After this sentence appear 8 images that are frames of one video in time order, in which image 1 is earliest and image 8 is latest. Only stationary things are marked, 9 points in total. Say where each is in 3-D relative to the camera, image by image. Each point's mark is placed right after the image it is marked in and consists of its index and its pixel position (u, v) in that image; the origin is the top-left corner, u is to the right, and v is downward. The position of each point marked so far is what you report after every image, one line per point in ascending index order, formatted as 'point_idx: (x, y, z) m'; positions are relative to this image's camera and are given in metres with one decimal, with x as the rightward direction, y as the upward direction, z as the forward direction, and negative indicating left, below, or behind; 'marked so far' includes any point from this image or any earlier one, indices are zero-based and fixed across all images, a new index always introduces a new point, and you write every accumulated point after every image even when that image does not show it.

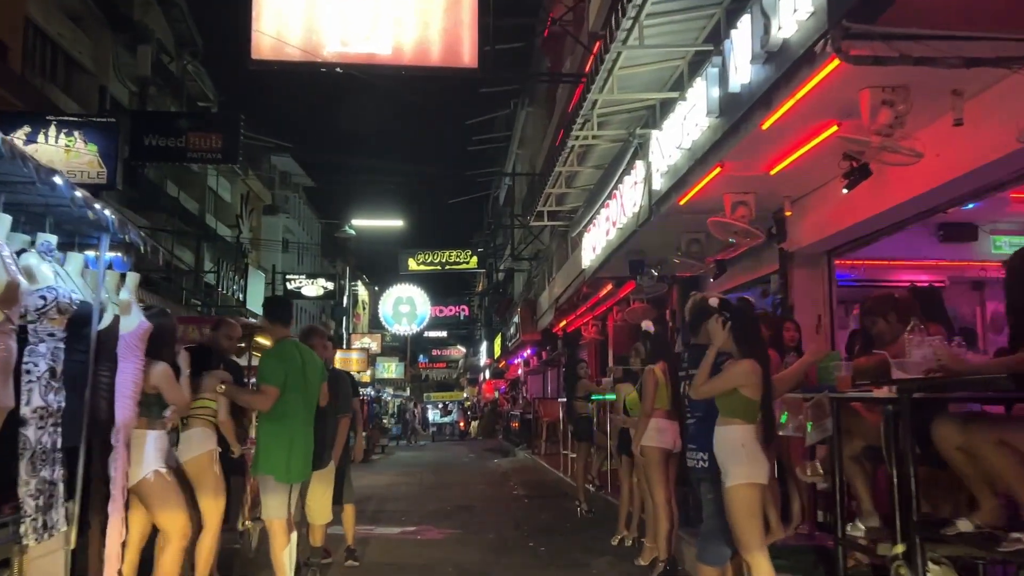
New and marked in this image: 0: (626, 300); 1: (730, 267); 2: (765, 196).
0: (+2.0, -0.2, +13.5) m
1: (+2.9, +0.3, +9.7) m
2: (+2.4, +0.9, +7.2) m
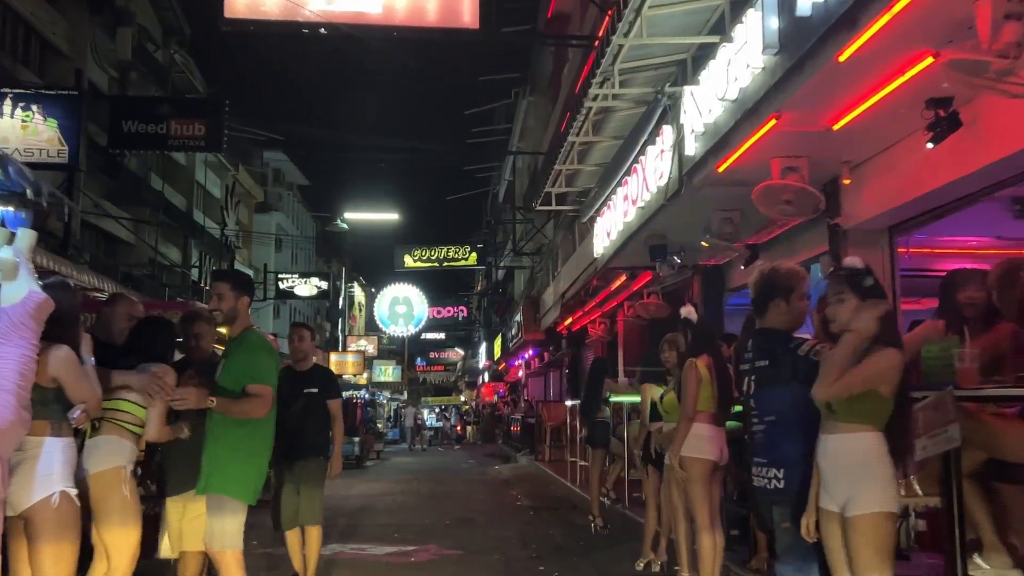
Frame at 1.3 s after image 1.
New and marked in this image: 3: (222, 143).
0: (+2.1, -0.1, +12.4) m
1: (+2.9, +0.4, +8.6) m
2: (+2.4, +1.0, +6.1) m
3: (-5.2, +2.5, +14.2) m
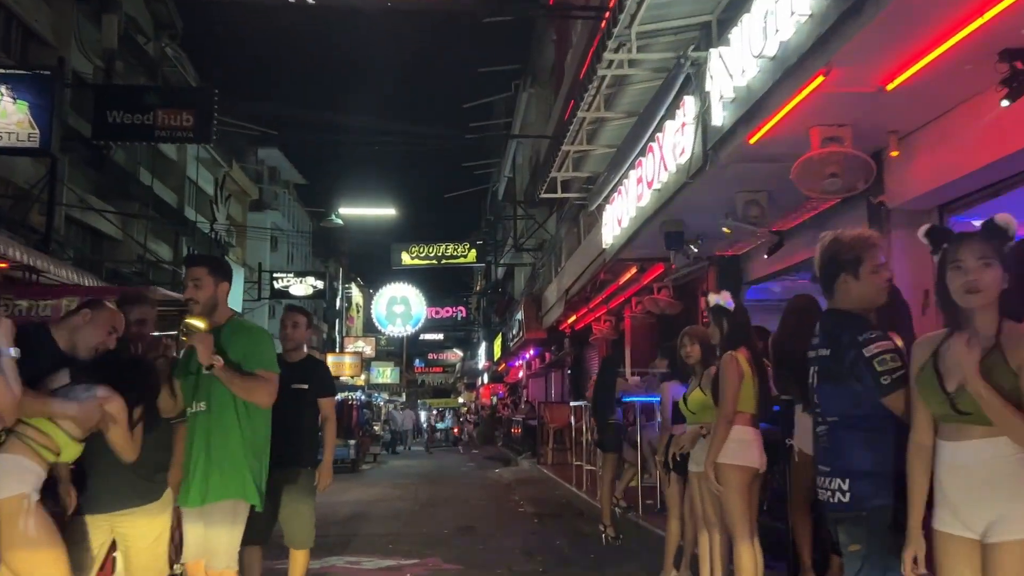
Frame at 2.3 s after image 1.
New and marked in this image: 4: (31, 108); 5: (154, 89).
0: (+2.1, 0.0, +11.7) m
1: (+3.0, +0.5, +8.0) m
2: (+2.5, +1.1, +5.4) m
3: (-5.2, +2.6, +13.5) m
4: (-6.1, +2.3, +9.7) m
5: (-6.2, +3.4, +13.4) m
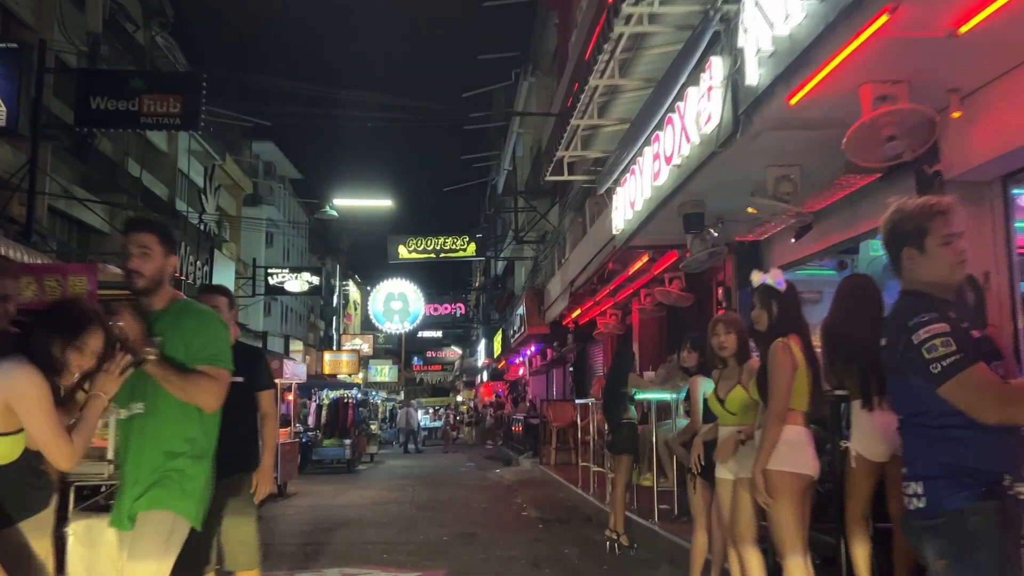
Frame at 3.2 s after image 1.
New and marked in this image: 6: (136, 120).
0: (+2.1, +0.2, +11.1) m
1: (+3.0, +0.7, +7.3) m
2: (+2.5, +1.2, +4.7) m
3: (-5.2, +2.7, +12.9) m
4: (-6.0, +2.4, +9.0) m
5: (-6.1, +3.5, +12.7) m
6: (-6.2, +2.7, +12.7) m
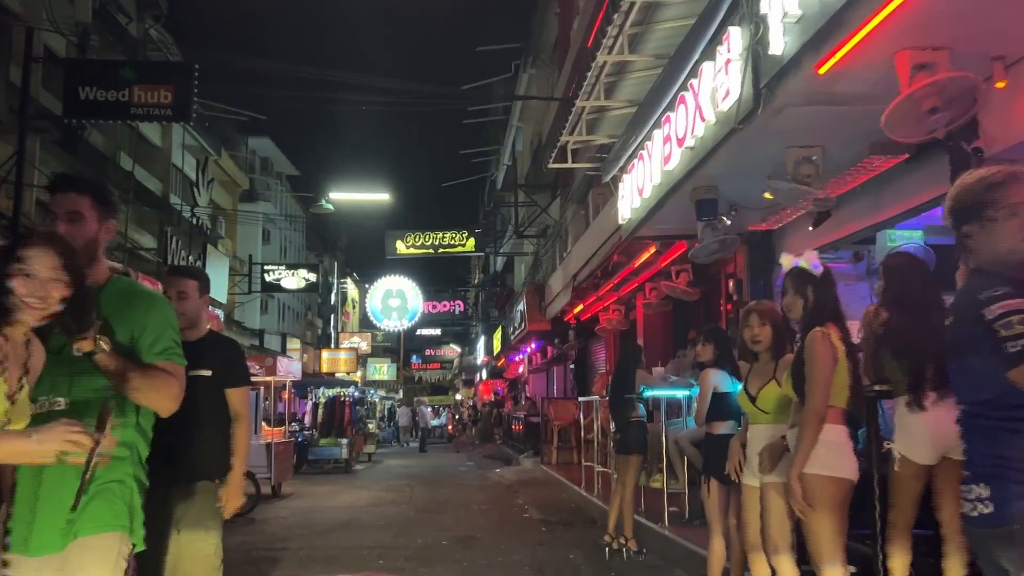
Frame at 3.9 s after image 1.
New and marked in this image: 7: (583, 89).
0: (+2.2, +0.3, +10.7) m
1: (+3.0, +0.7, +6.9) m
2: (+2.6, +1.3, +4.3) m
3: (-5.2, +2.8, +12.4) m
4: (-6.0, +2.5, +8.6) m
5: (-6.1, +3.6, +12.3) m
6: (-6.2, +2.8, +12.3) m
7: (+0.7, +1.9, +7.3) m
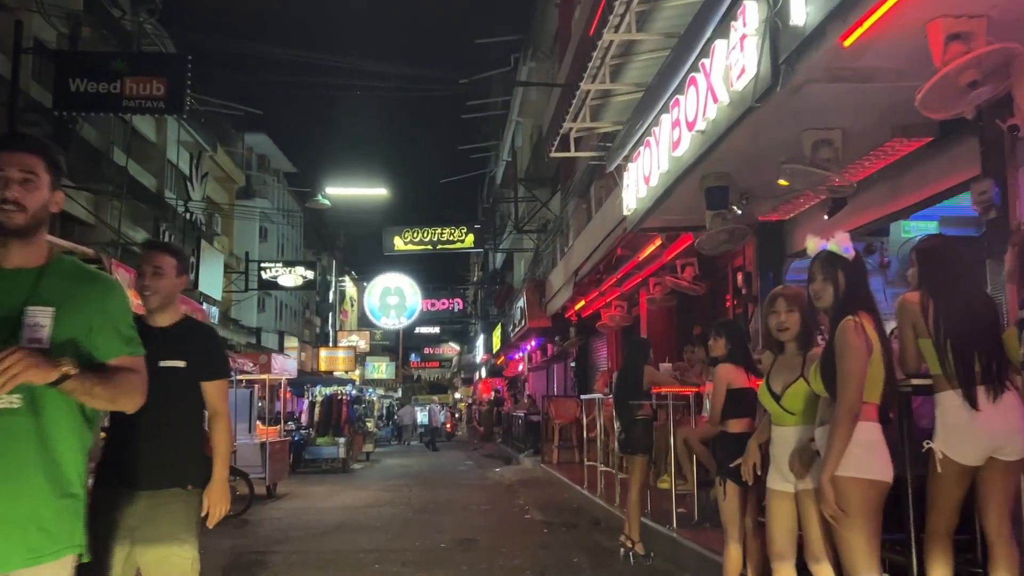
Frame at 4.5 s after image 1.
0: (+2.2, +0.3, +10.4) m
1: (+3.0, +0.8, +6.6) m
2: (+2.6, +1.4, +4.0) m
3: (-5.2, +2.9, +12.1) m
4: (-6.0, +2.5, +8.2) m
5: (-6.1, +3.7, +12.0) m
6: (-6.2, +2.9, +12.0) m
7: (+0.7, +1.9, +6.9) m
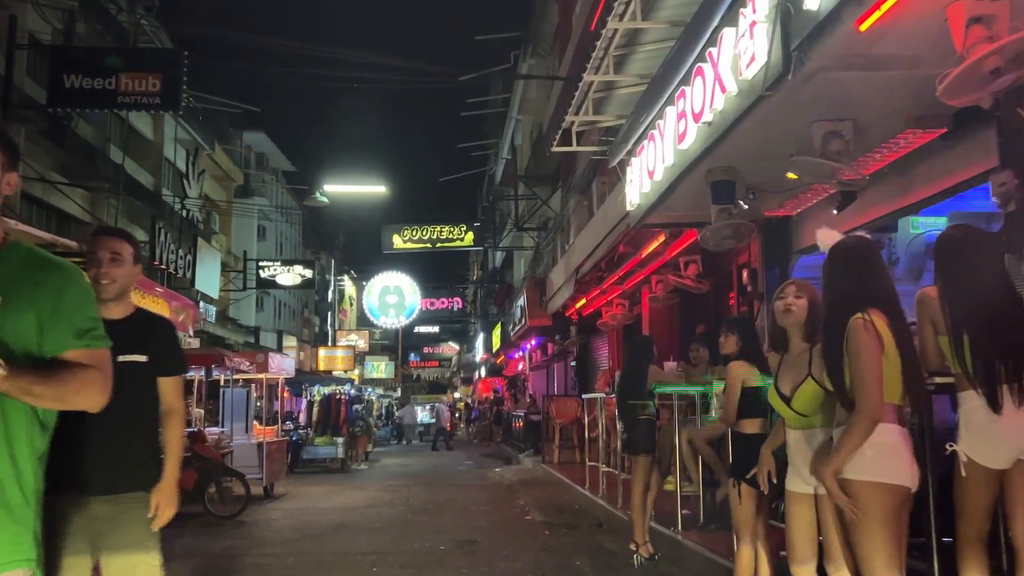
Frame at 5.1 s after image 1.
0: (+2.2, +0.4, +10.2) m
1: (+3.1, +0.8, +6.4) m
2: (+2.6, +1.4, +3.9) m
3: (-5.2, +2.9, +12.0) m
4: (-6.0, +2.6, +8.1) m
5: (-6.1, +3.7, +11.8) m
6: (-6.2, +2.9, +11.8) m
7: (+0.7, +2.0, +6.8) m
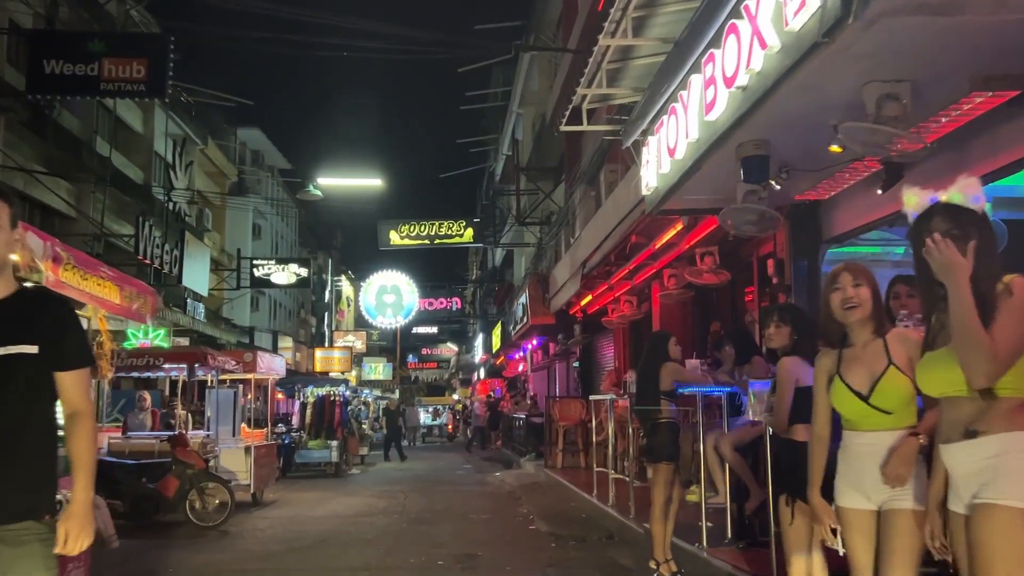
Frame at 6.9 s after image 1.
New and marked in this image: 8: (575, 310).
0: (+2.2, +0.4, +9.5) m
1: (+3.1, +0.9, +5.7) m
2: (+2.6, +1.5, +3.2) m
3: (-5.1, +3.0, +11.3) m
4: (-5.9, +2.7, +7.4) m
5: (-6.1, +3.8, +11.1) m
6: (-6.1, +3.0, +11.1) m
7: (+0.7, +2.1, +6.1) m
8: (+1.3, -0.5, +15.4) m
